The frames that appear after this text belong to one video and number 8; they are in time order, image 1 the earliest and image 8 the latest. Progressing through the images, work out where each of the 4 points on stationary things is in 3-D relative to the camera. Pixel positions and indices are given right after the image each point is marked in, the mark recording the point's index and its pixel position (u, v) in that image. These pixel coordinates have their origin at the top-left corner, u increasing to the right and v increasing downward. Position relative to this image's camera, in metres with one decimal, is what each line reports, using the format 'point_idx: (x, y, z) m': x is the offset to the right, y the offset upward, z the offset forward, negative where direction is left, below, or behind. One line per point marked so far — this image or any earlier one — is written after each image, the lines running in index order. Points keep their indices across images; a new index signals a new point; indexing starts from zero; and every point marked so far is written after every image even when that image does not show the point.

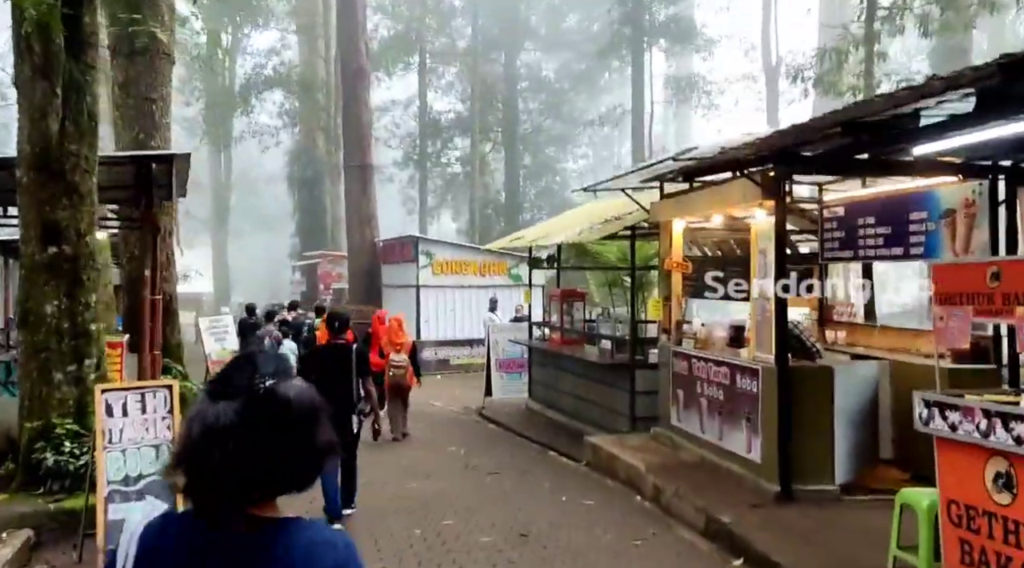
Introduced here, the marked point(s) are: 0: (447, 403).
0: (-1.1, -2.0, +16.3) m
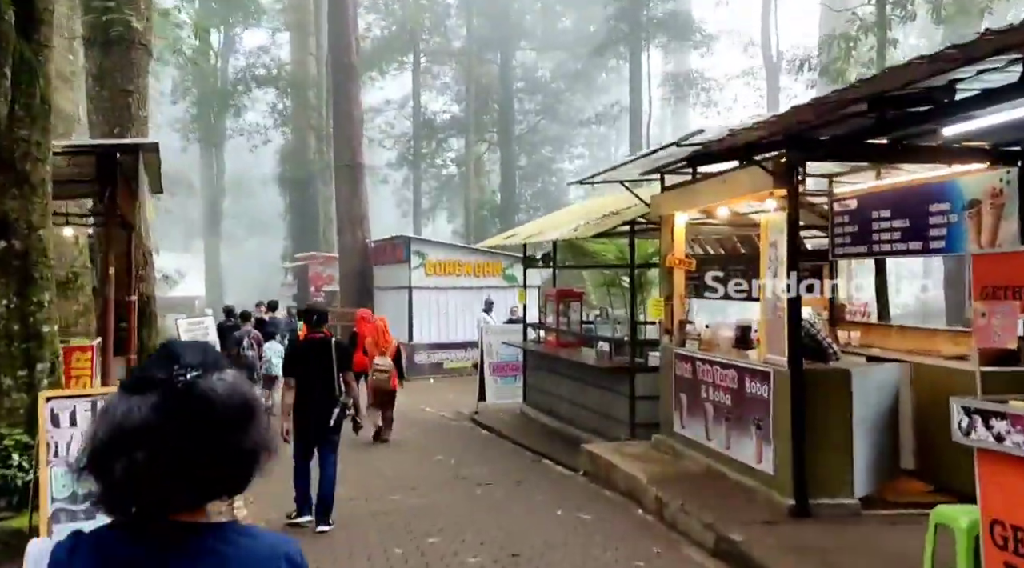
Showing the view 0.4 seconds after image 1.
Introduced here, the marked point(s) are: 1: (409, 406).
0: (-1.2, -2.0, +15.7) m
1: (-1.7, -2.0, +16.2) m
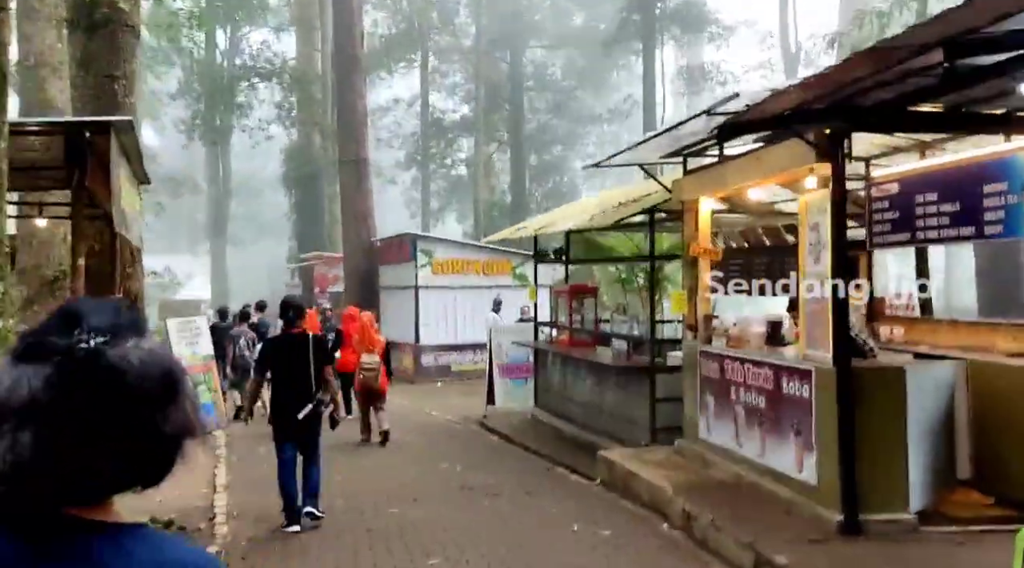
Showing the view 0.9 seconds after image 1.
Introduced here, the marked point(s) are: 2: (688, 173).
0: (-1.0, -2.0, +14.9) m
1: (-1.5, -2.0, +15.5) m
2: (+1.5, +0.9, +8.5) m
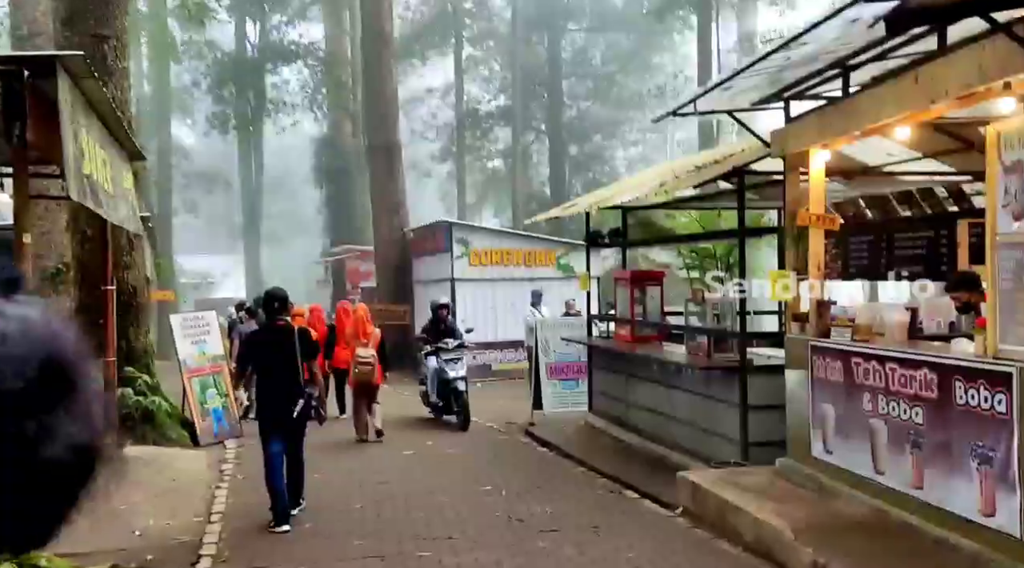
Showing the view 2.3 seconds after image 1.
0: (-0.3, -1.8, +13.2) m
1: (-0.9, -1.9, +13.8) m
2: (+1.9, +1.1, +6.7) m
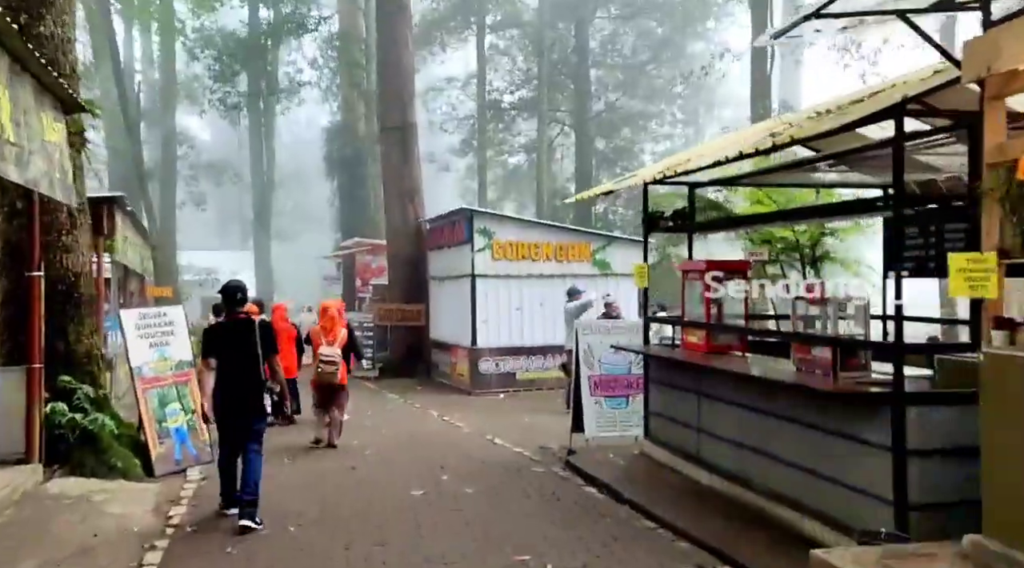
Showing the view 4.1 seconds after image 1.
0: (0.0, -1.8, +11.0) m
1: (-0.5, -1.8, +11.5) m
2: (+2.2, +1.2, +4.4) m
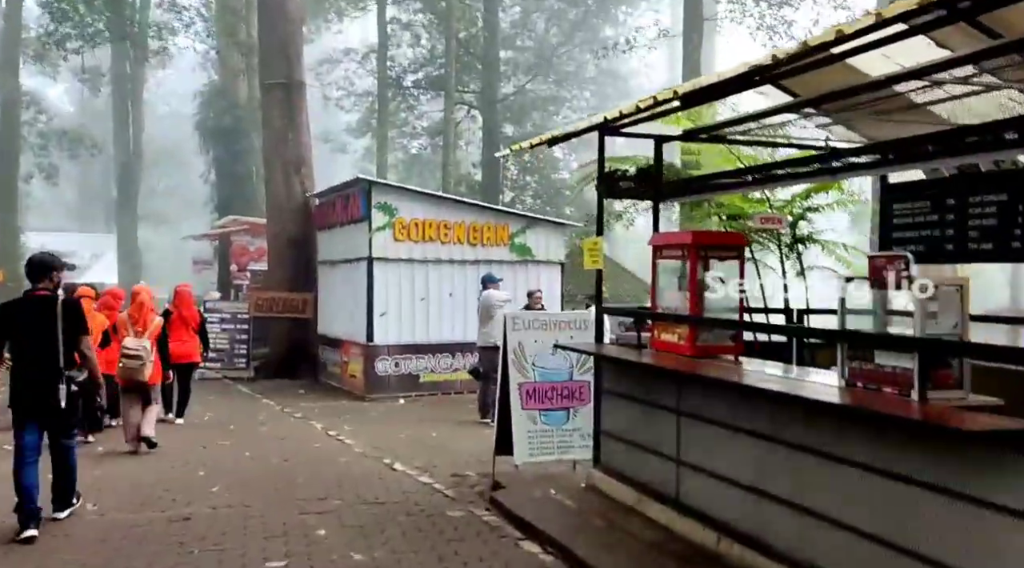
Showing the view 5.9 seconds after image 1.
0: (-0.8, -1.6, +8.6) m
1: (-1.4, -1.6, +9.1) m
2: (+2.1, +1.3, +2.2) m
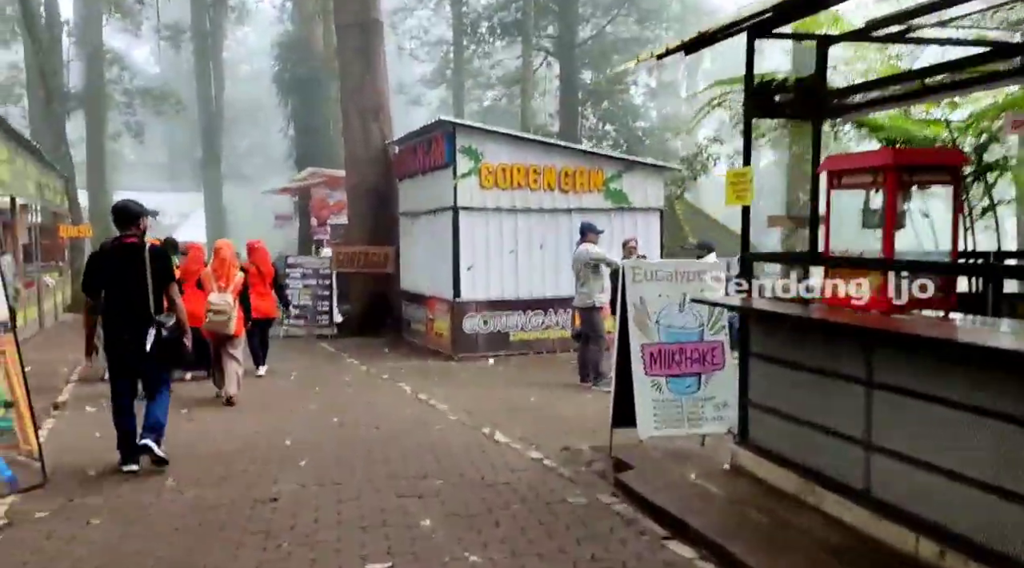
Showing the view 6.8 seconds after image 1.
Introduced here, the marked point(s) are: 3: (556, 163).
0: (+0.1, -1.2, +7.6) m
1: (-0.4, -1.2, +8.2) m
2: (+2.5, +1.4, +1.0) m
3: (+0.6, +1.6, +13.3) m
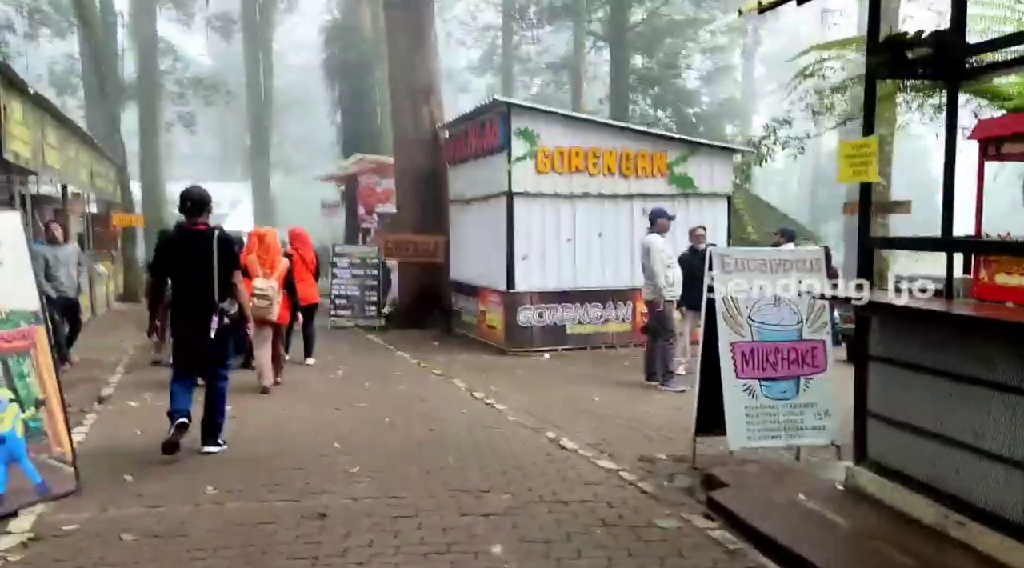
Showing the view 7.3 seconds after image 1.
0: (+0.6, -1.1, +6.9) m
1: (+0.1, -1.1, +7.5) m
2: (+2.6, +1.4, +0.1) m
3: (+1.4, +1.7, +12.5) m
